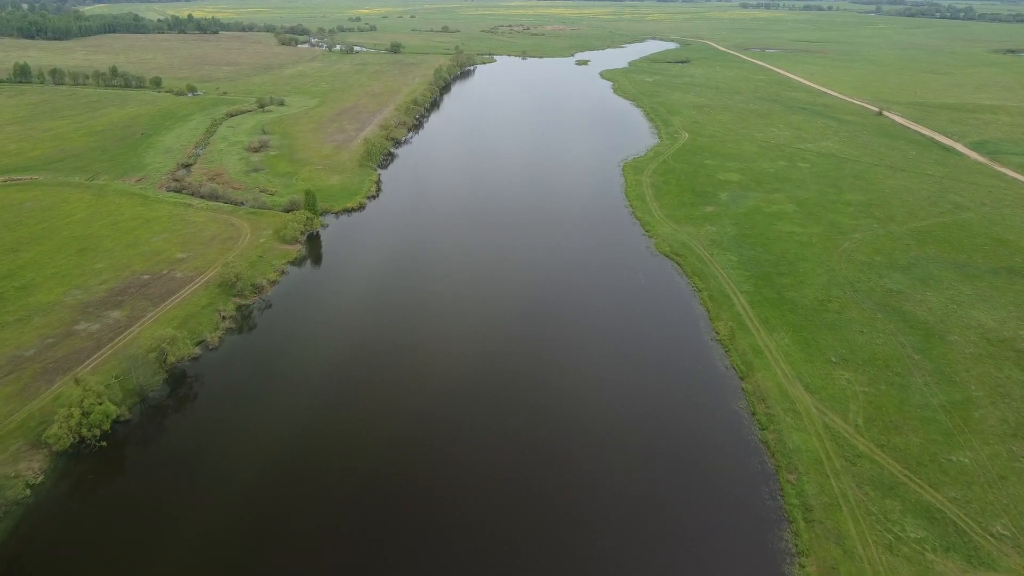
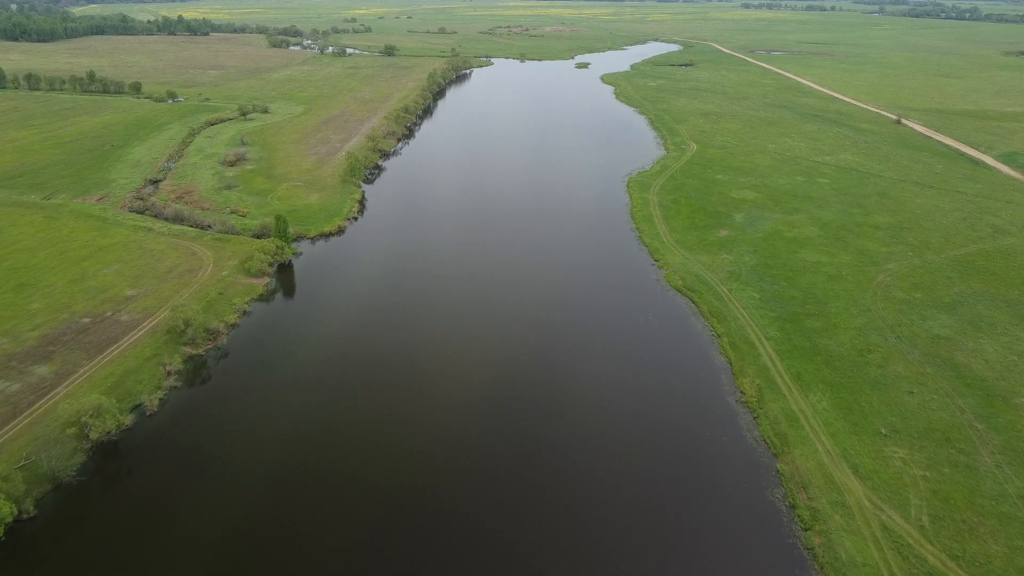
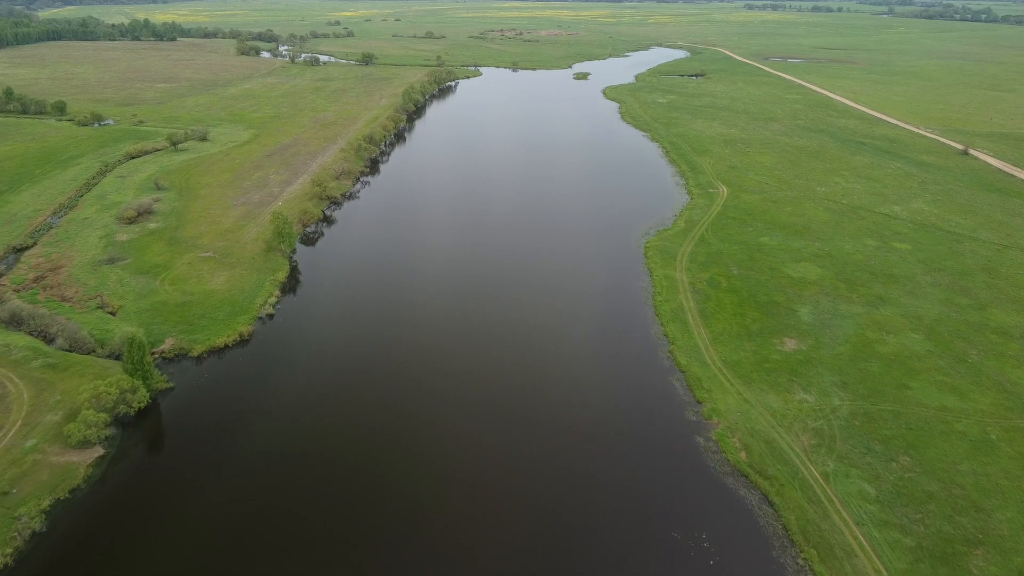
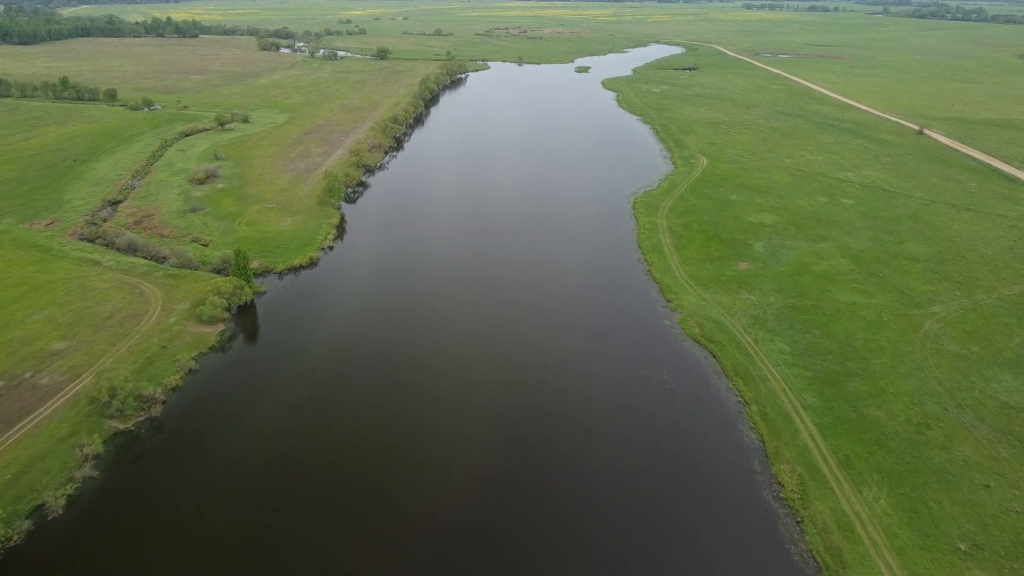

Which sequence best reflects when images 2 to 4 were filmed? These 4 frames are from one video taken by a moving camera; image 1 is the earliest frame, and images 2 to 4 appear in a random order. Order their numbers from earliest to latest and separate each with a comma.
2, 4, 3
